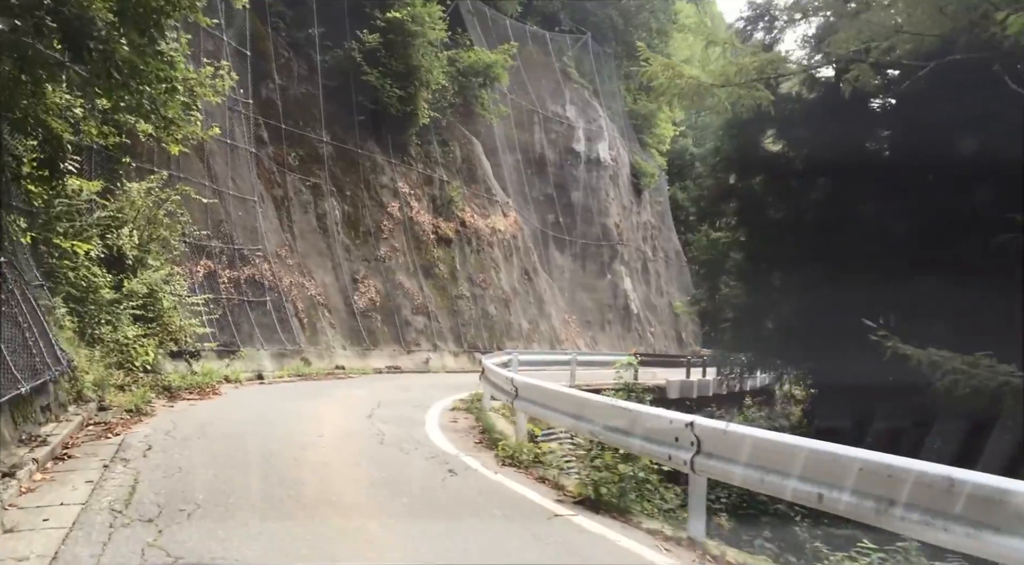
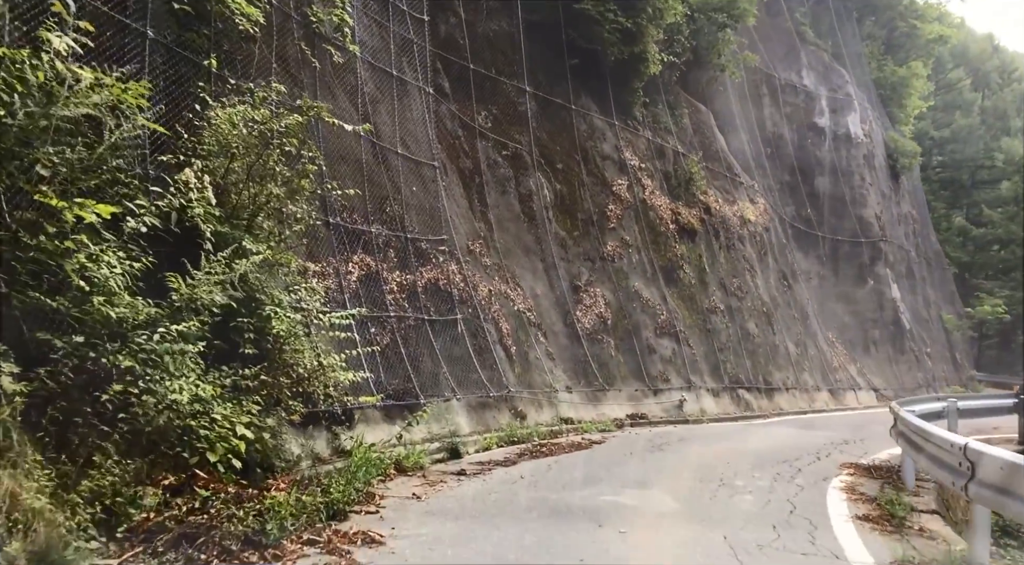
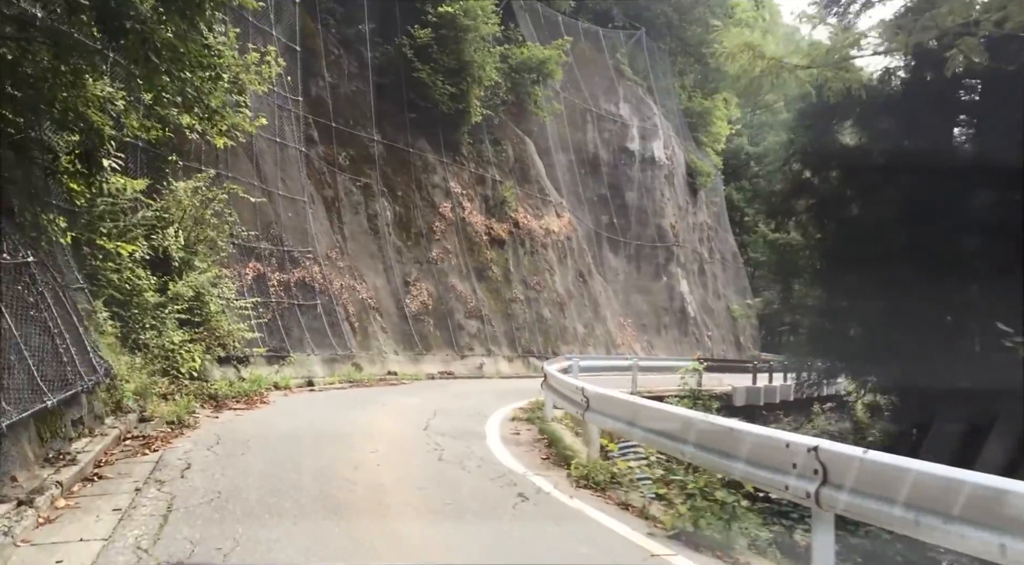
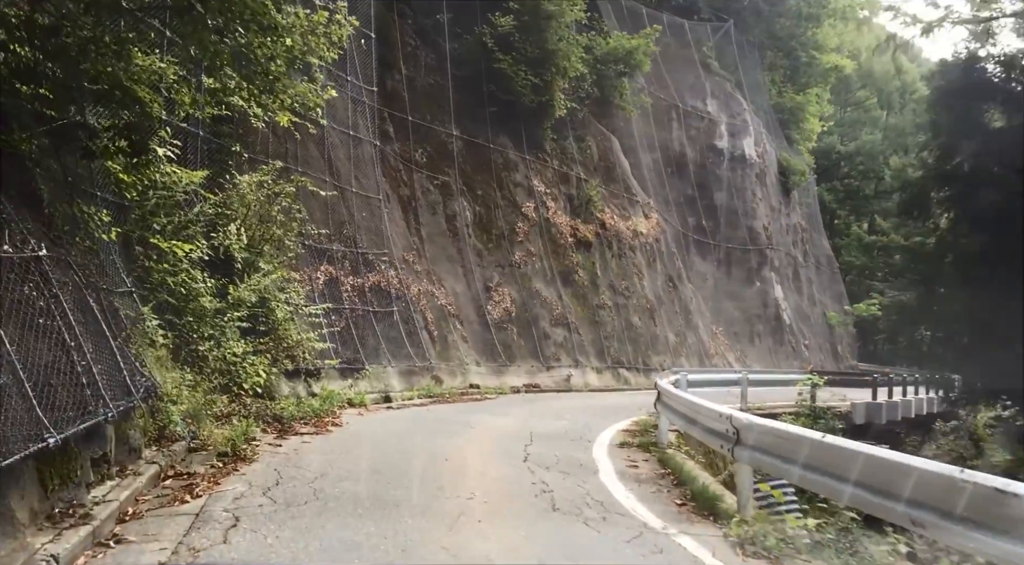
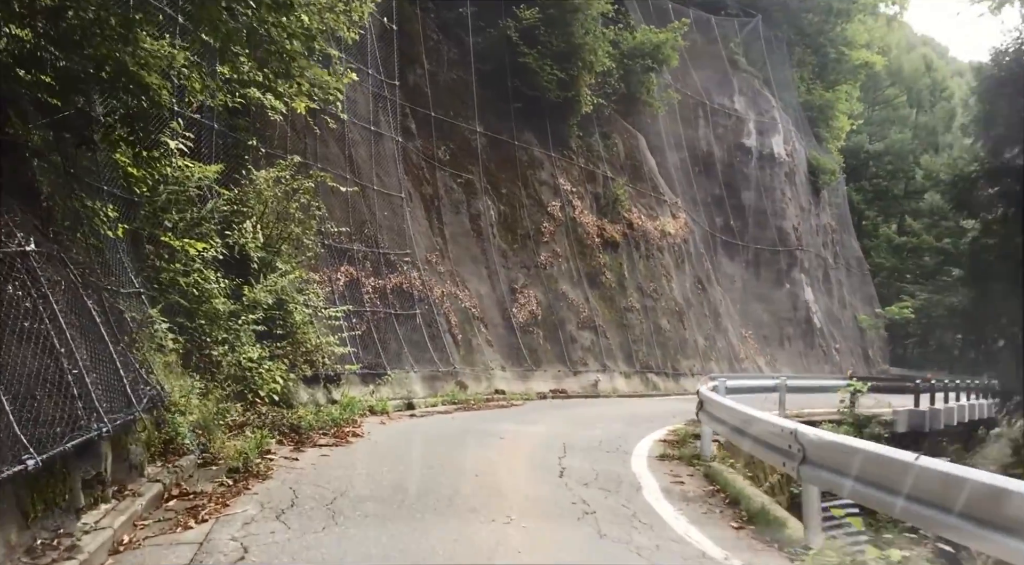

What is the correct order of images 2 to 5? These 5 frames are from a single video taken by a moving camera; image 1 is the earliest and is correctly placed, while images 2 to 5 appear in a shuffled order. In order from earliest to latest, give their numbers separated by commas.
3, 4, 5, 2
